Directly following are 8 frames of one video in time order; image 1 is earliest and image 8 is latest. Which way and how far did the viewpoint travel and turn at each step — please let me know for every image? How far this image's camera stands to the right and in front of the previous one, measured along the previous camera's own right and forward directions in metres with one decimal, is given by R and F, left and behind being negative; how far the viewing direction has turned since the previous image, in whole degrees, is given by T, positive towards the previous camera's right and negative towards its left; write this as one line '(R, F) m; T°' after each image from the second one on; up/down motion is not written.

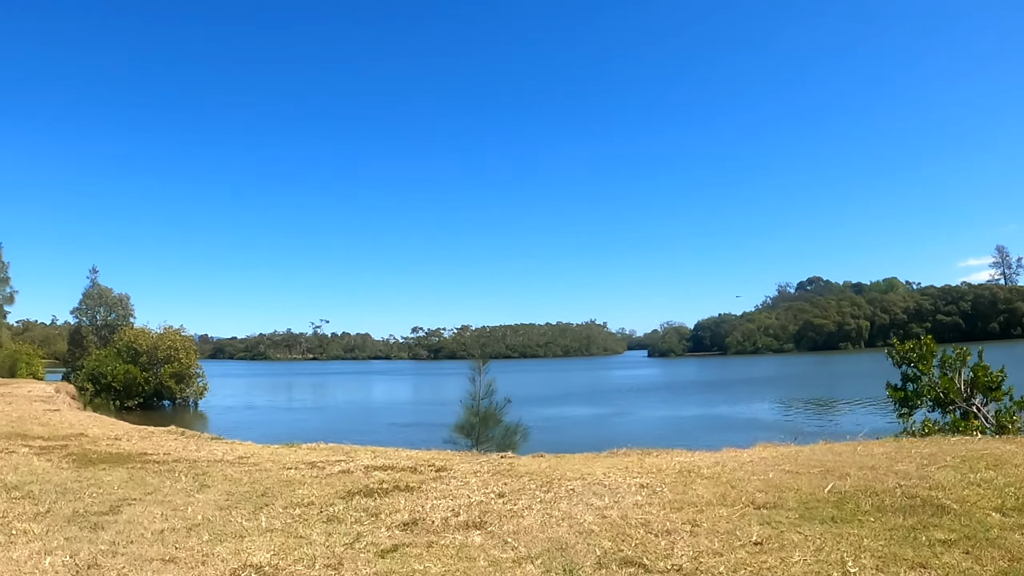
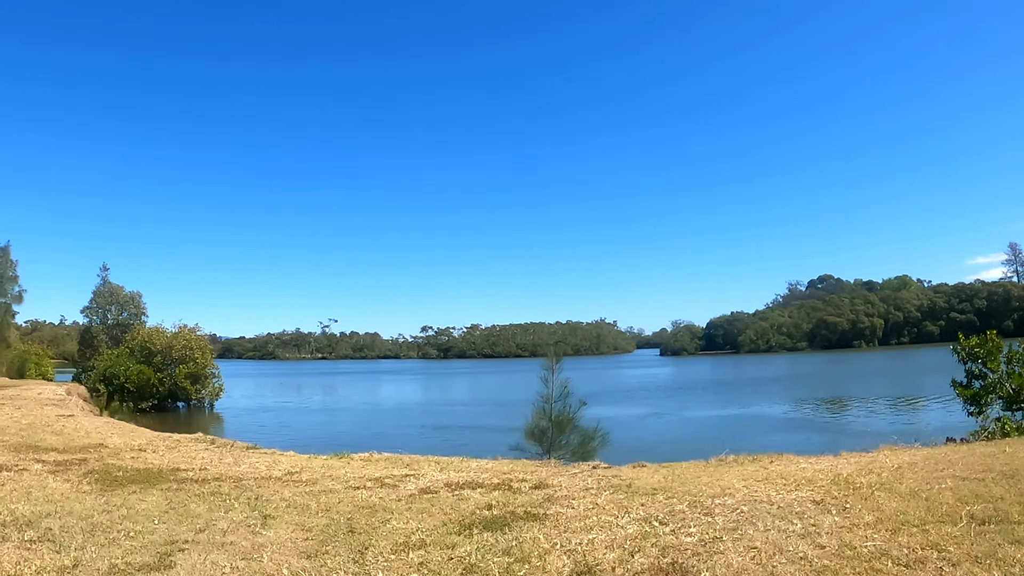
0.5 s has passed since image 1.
(-1.2, +1.6) m; 0°
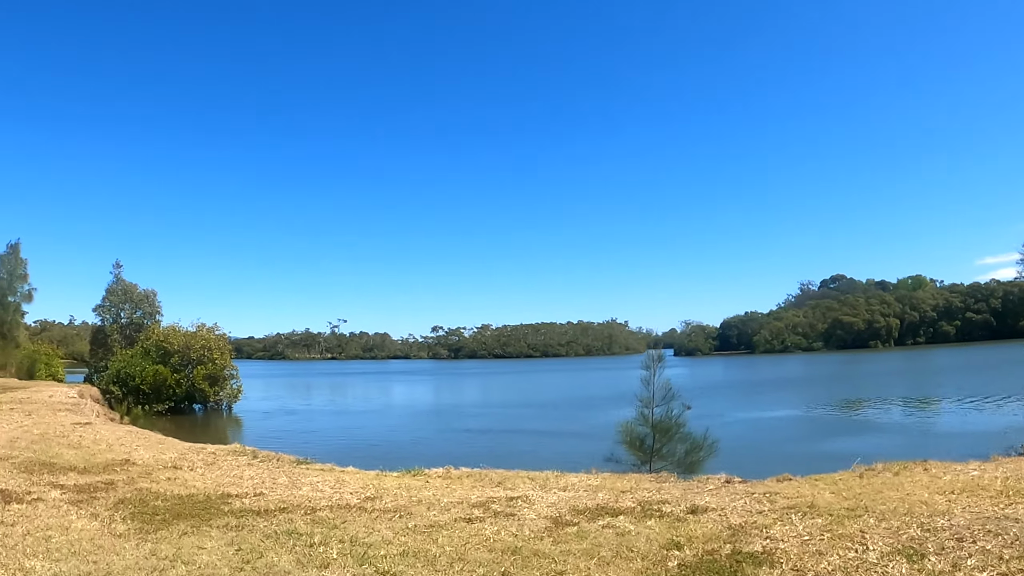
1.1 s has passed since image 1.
(-1.3, +1.8) m; -1°
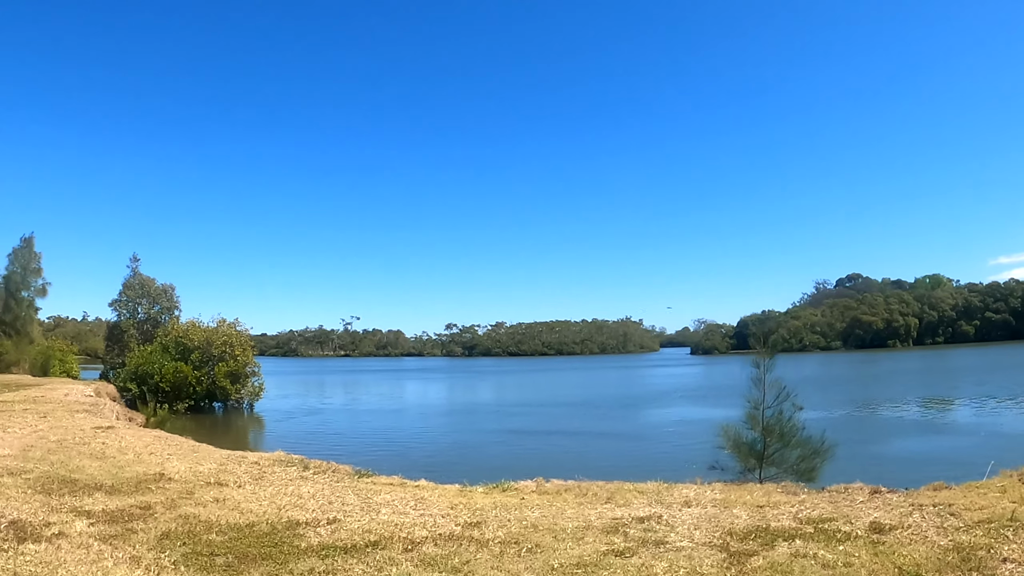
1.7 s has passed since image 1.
(-1.1, +1.5) m; -1°
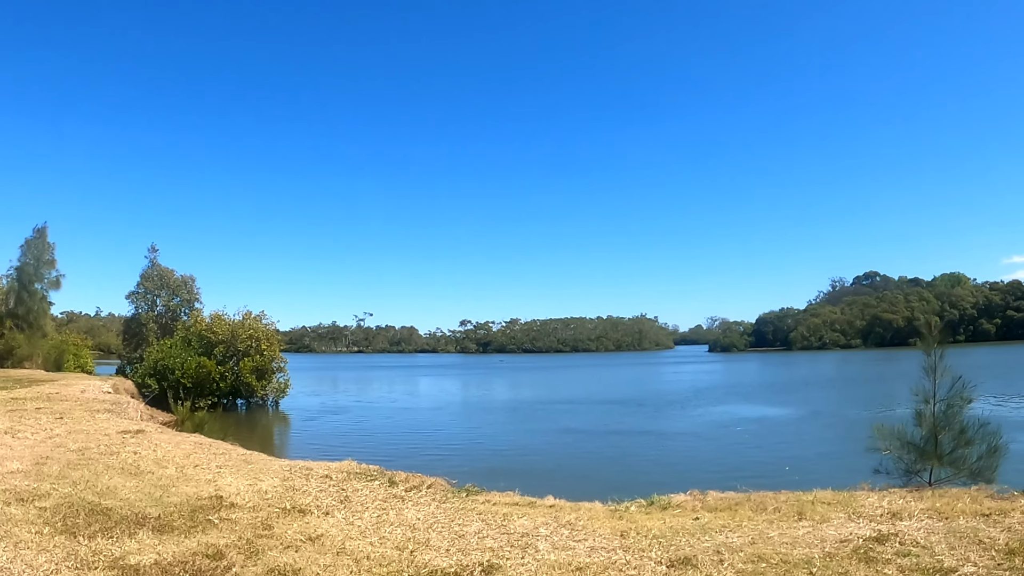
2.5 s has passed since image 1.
(-1.4, +1.9) m; -1°
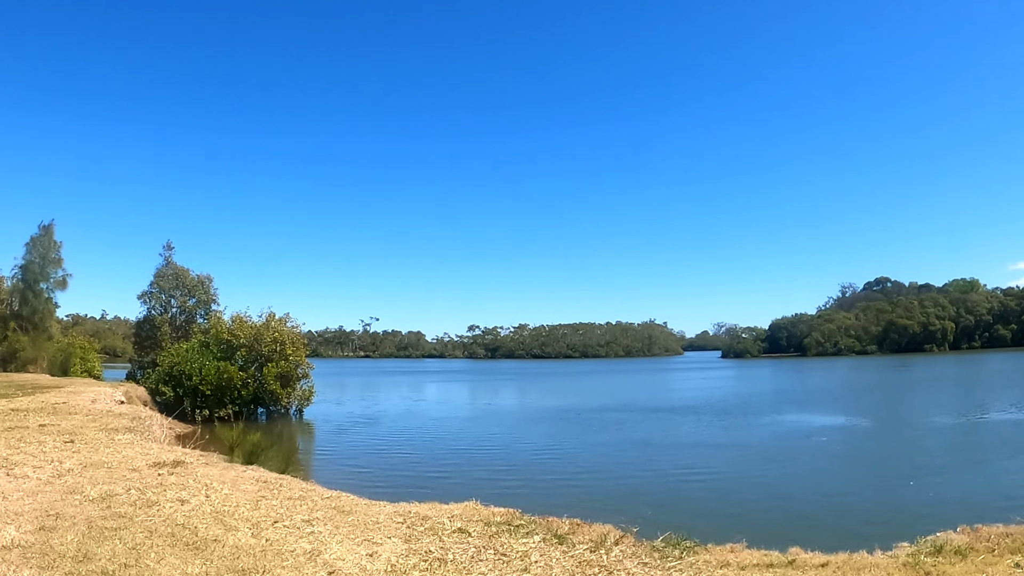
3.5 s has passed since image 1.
(-1.6, +2.2) m; 0°
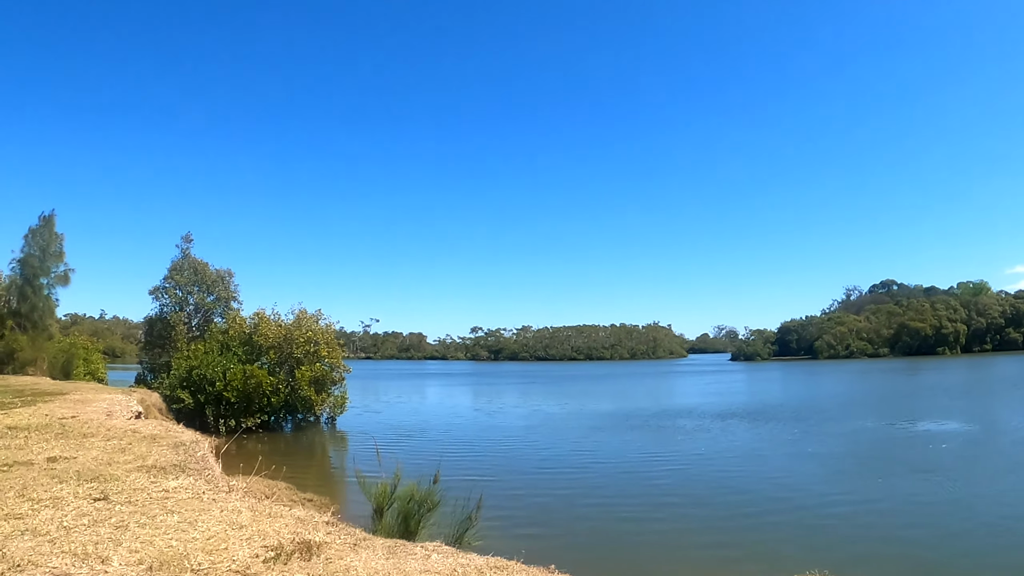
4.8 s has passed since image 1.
(-2.2, +2.8) m; 0°
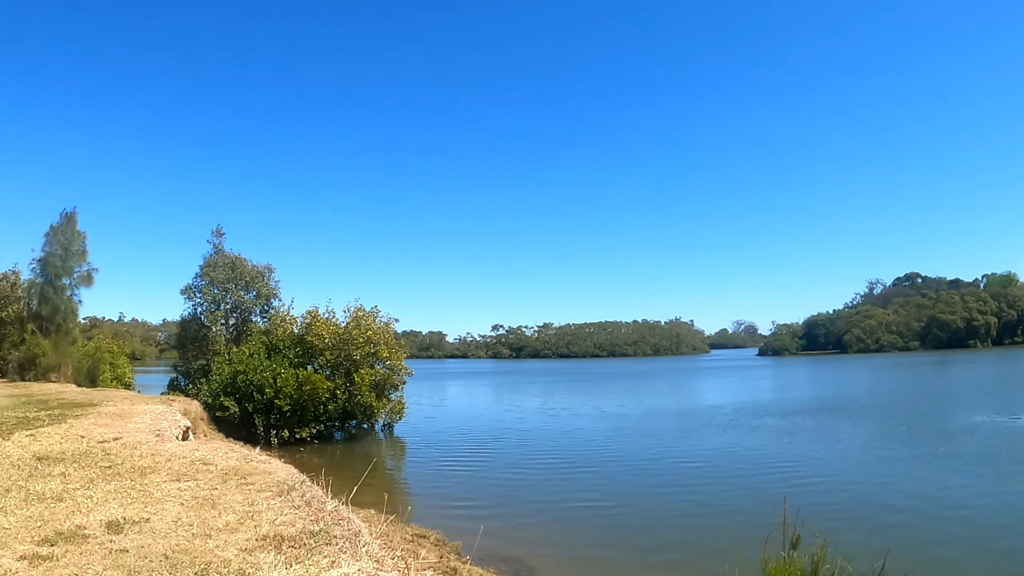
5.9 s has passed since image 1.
(-2.1, +2.6) m; -1°
